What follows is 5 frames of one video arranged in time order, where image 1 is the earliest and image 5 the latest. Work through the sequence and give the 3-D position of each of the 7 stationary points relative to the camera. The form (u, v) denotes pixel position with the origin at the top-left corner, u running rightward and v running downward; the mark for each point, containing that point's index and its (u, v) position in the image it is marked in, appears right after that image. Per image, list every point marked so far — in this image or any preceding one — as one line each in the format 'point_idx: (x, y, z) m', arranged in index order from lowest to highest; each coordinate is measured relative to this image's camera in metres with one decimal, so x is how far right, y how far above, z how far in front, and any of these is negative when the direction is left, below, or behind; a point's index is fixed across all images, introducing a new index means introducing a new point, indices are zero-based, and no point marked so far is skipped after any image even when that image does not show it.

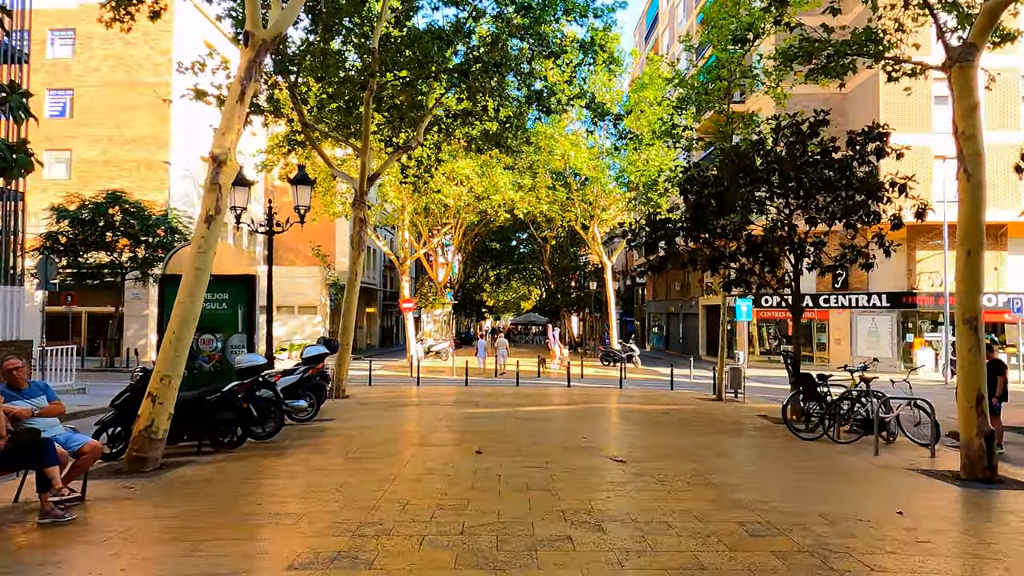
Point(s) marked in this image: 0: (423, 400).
0: (-2.0, -2.6, +15.3) m
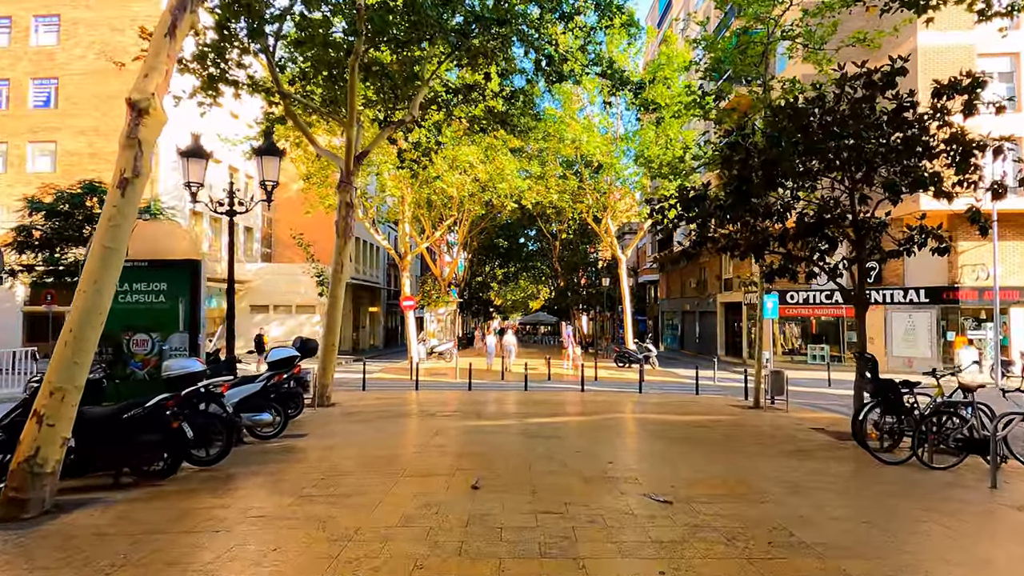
0: (-1.9, -2.5, +13.4) m
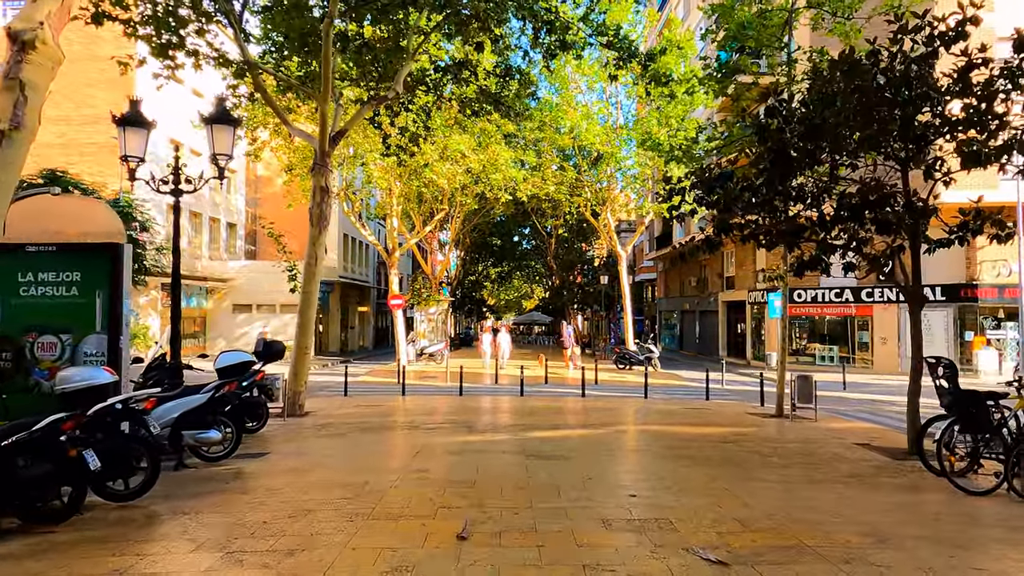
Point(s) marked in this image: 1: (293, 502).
0: (-2.0, -2.4, +11.9) m
1: (-2.0, -1.9, +5.9) m
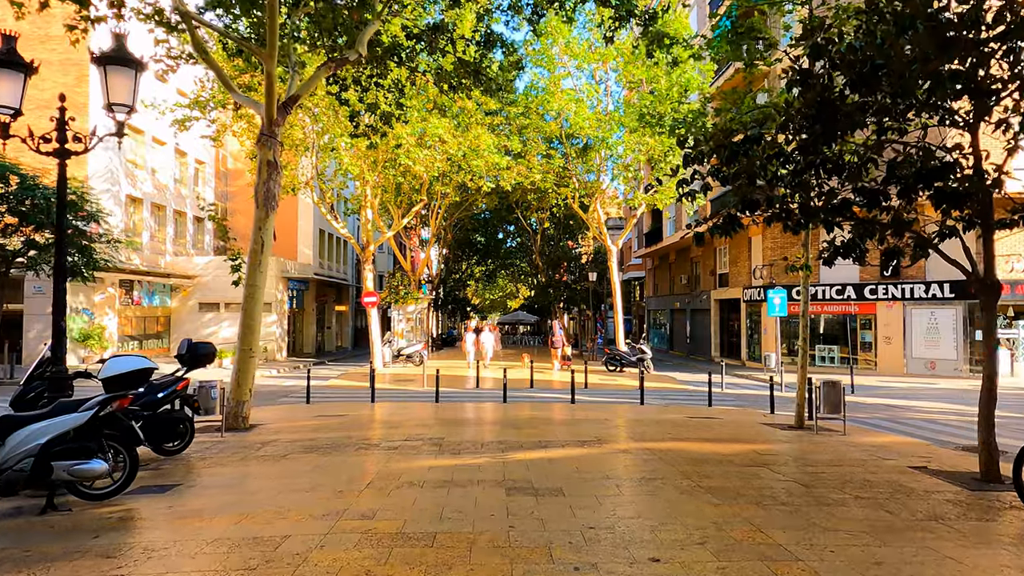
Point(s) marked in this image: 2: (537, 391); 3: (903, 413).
0: (-2.3, -2.2, +10.2) m
1: (-2.1, -1.8, +4.2) m
2: (+0.7, -2.9, +18.6) m
3: (+8.6, -2.7, +14.5) m
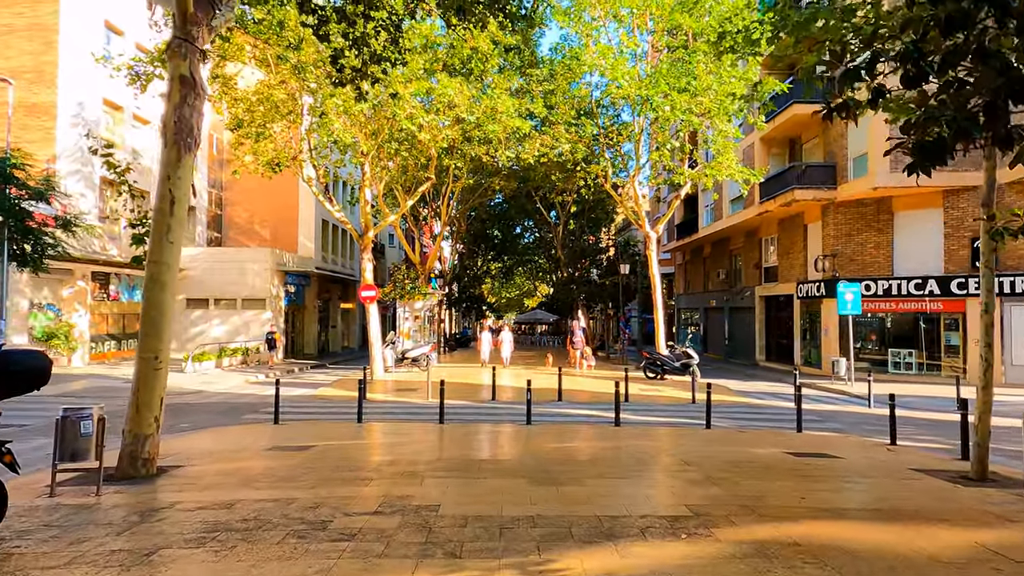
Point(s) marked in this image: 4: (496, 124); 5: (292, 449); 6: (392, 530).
0: (-1.9, -2.0, +6.7) m
1: (-1.9, -1.6, +0.7) m
2: (+1.2, -2.7, +15.0) m
3: (+9.0, -2.5, +10.8) m
4: (-0.4, +4.4, +17.5) m
5: (-3.2, -2.3, +9.4) m
6: (-0.9, -1.9, +5.0) m
